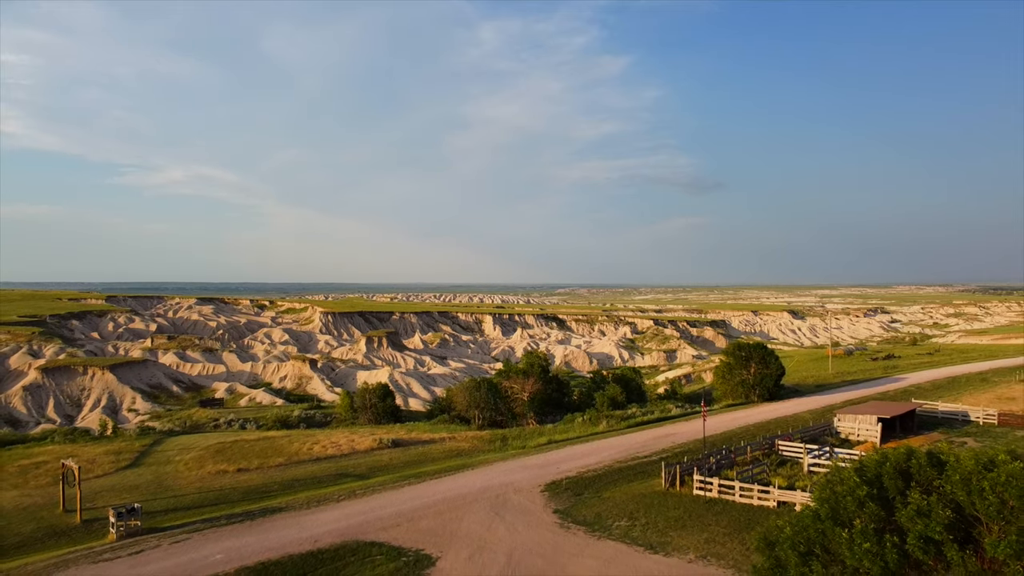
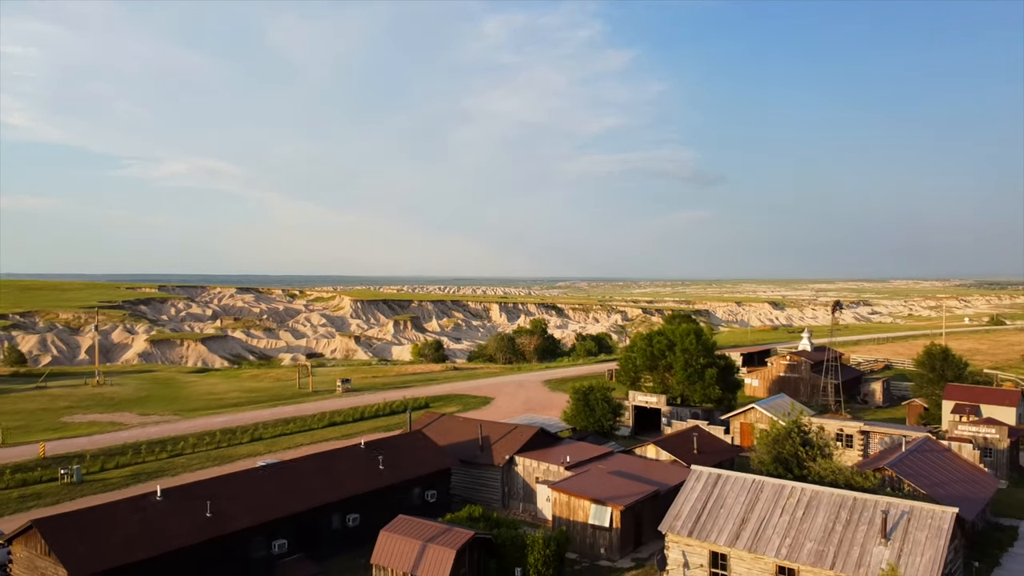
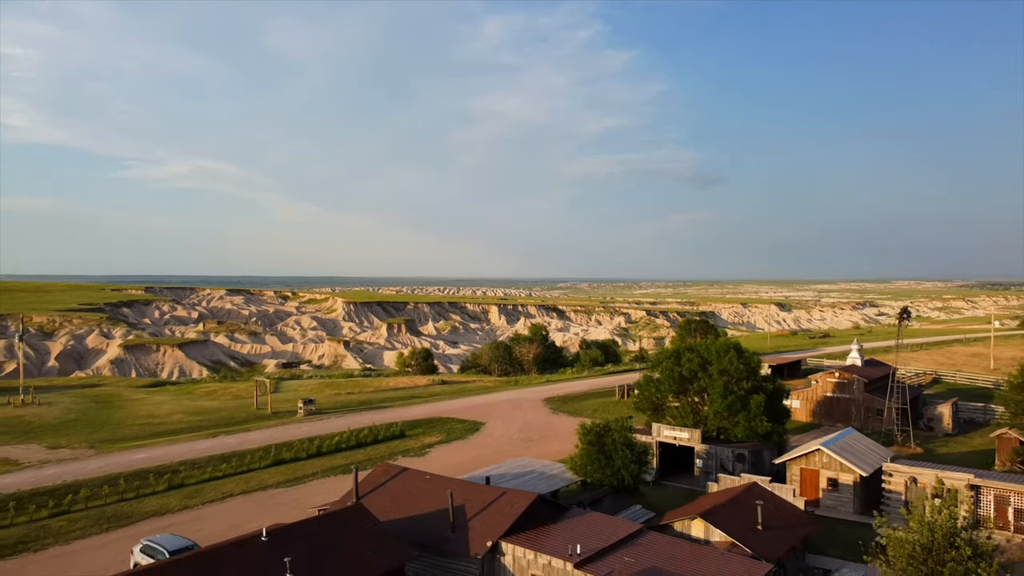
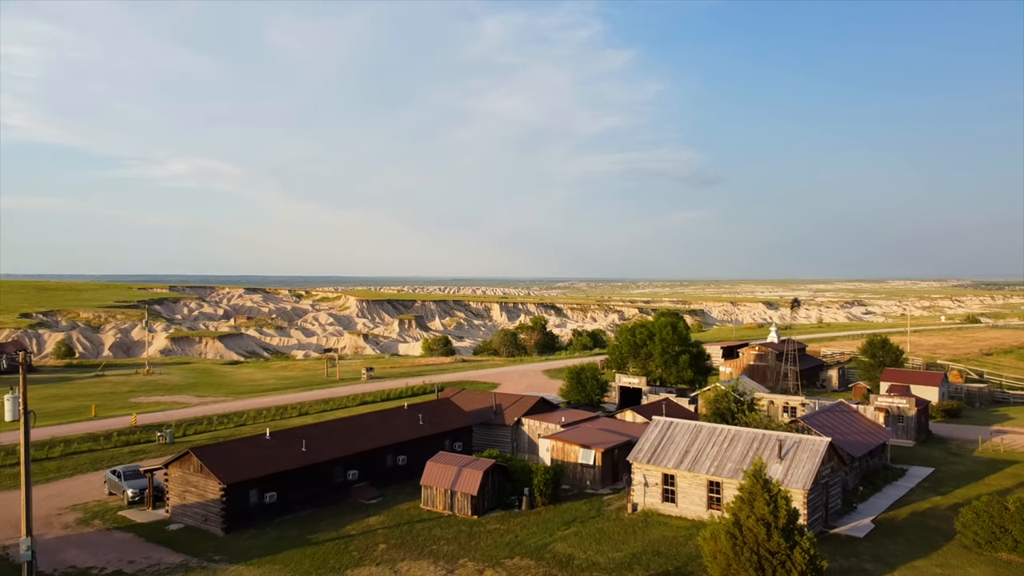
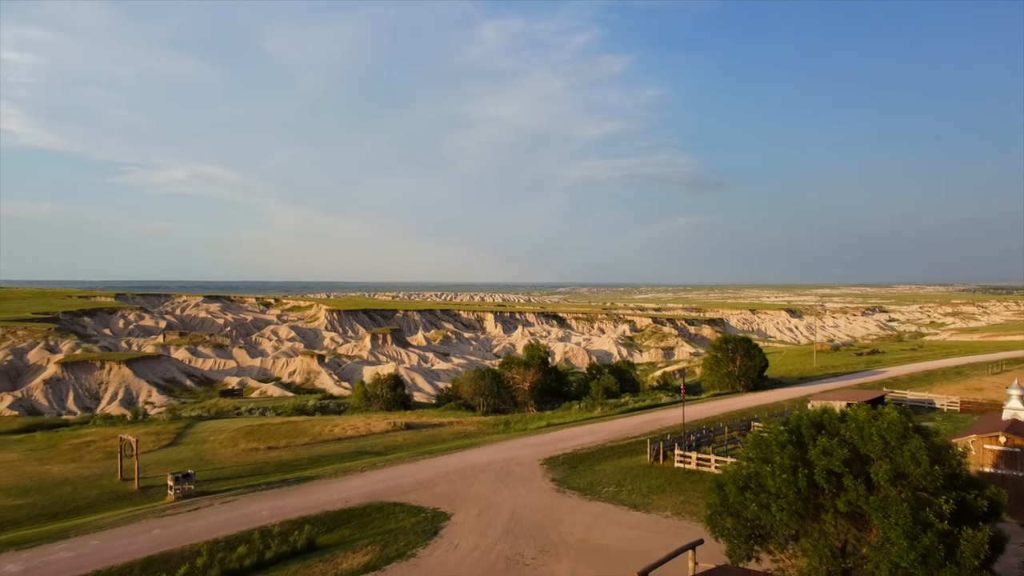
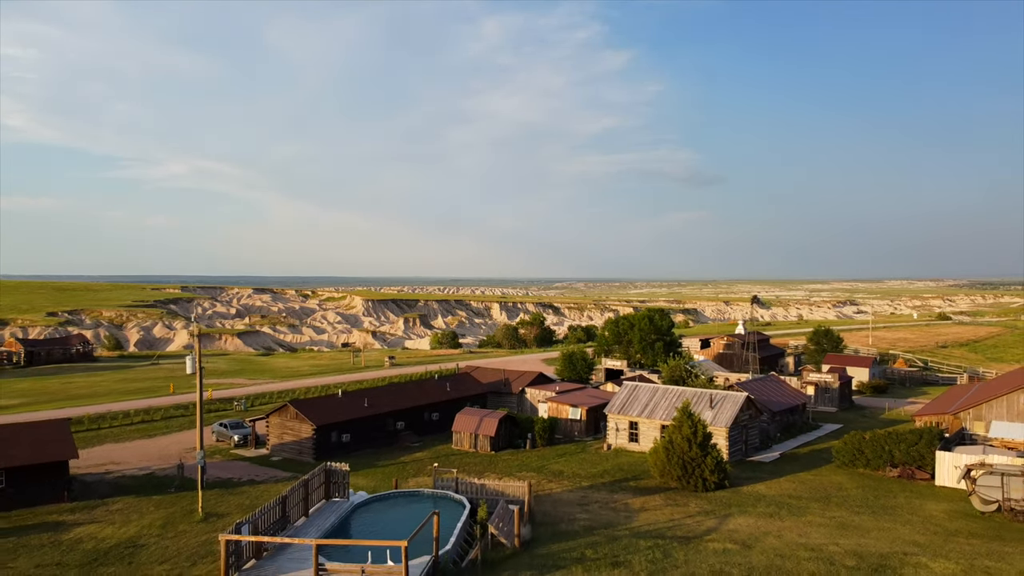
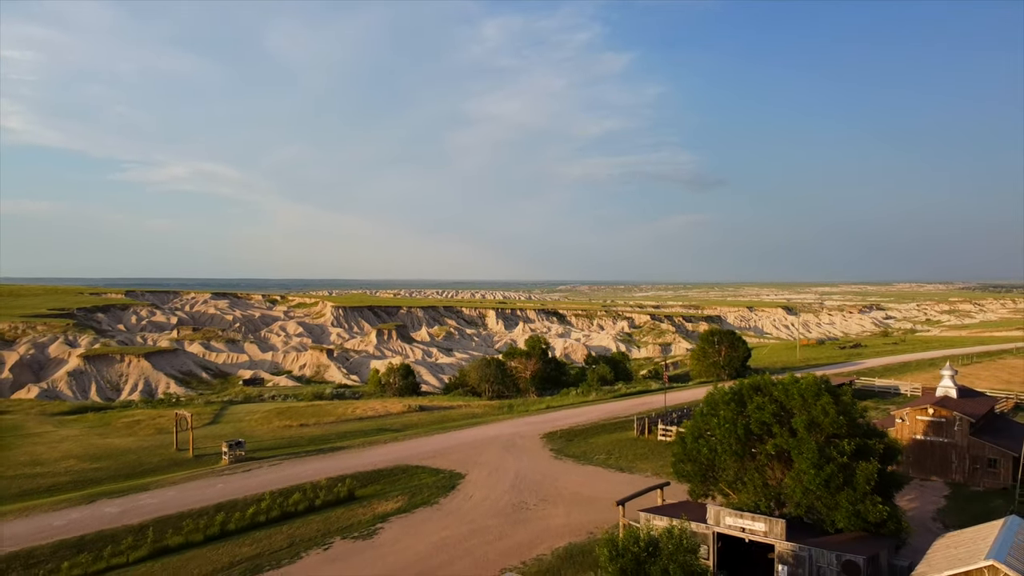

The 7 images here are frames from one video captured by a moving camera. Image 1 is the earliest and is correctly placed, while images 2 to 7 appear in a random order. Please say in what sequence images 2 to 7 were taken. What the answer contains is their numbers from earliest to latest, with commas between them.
5, 7, 3, 2, 4, 6
